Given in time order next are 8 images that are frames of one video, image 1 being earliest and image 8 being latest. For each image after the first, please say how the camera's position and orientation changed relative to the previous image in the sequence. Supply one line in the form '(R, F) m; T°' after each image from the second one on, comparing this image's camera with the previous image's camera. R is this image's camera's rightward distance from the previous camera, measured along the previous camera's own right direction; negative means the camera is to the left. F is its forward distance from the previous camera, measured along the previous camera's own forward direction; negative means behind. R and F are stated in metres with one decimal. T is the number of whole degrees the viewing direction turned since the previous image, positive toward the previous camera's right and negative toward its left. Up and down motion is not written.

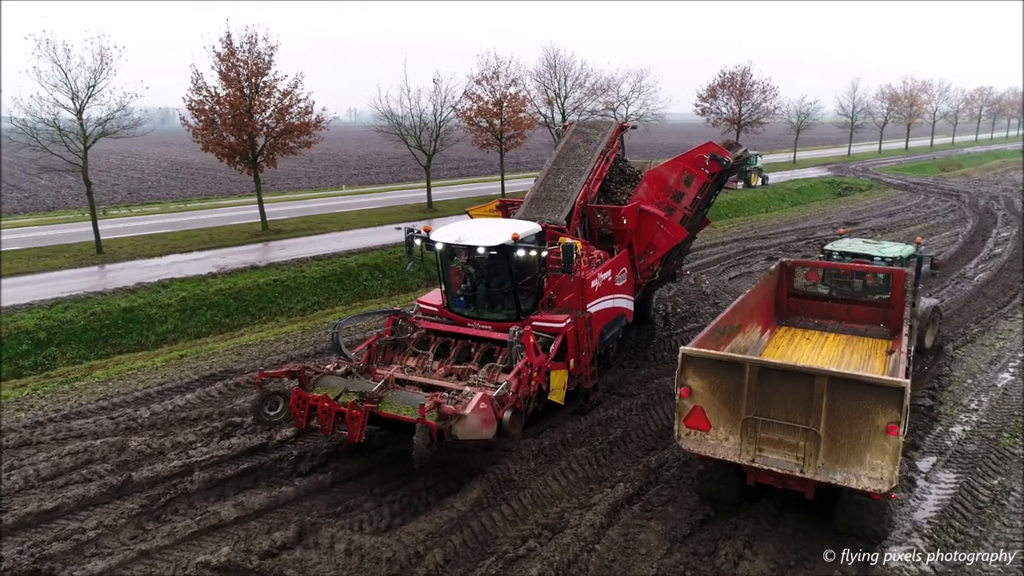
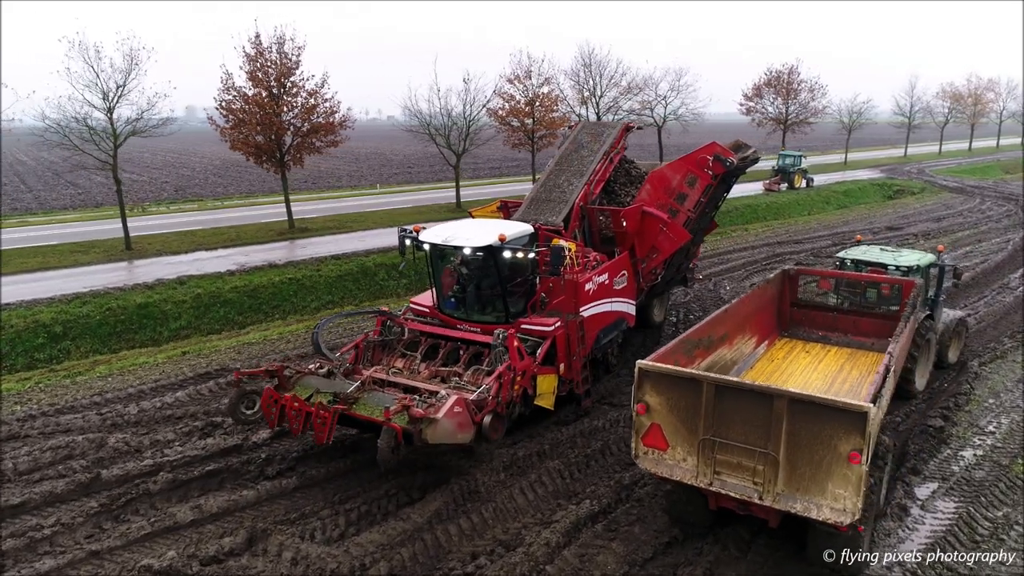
(+0.8, +0.3) m; -4°
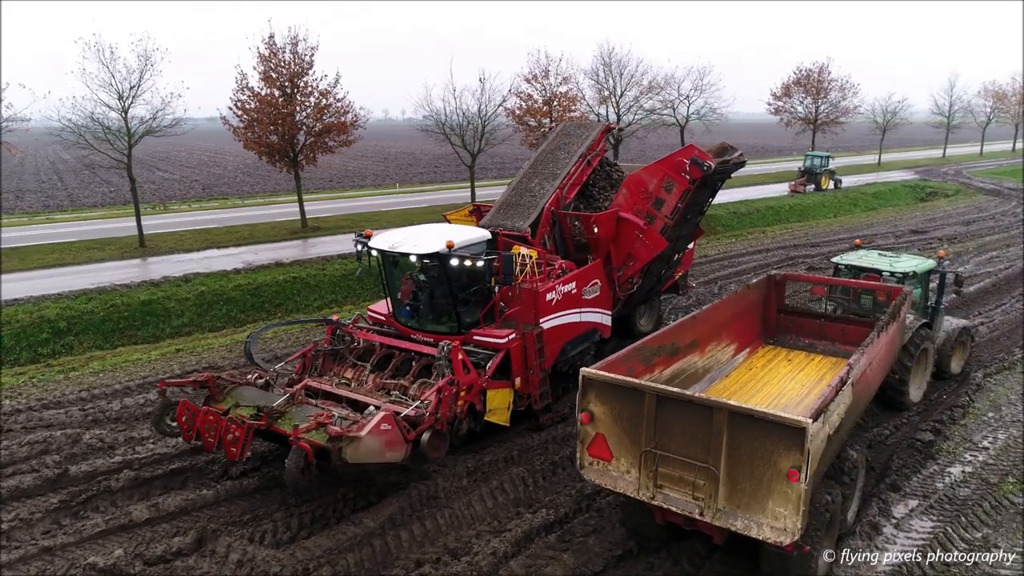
(+0.7, +0.1) m; -3°
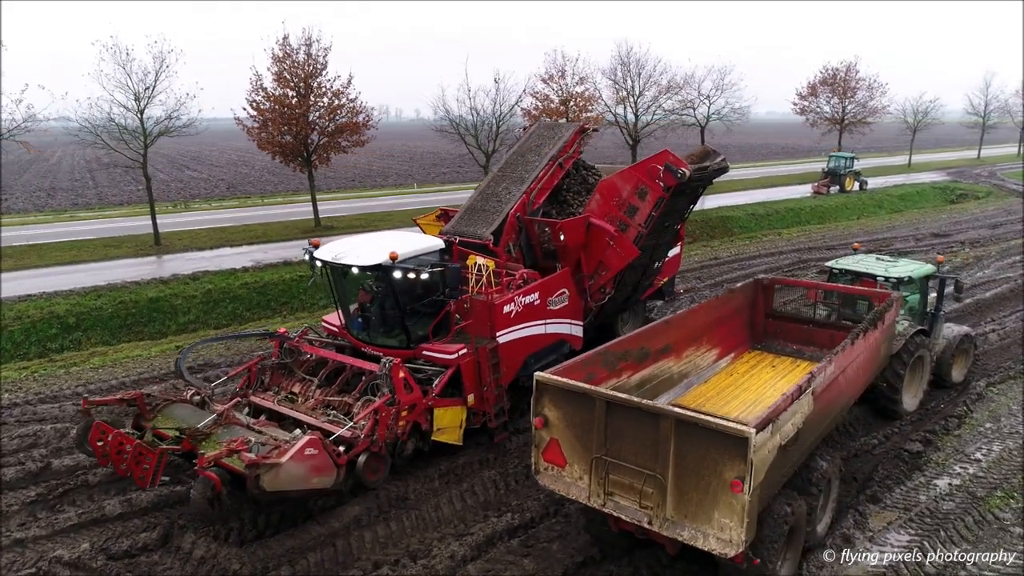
(+0.5, +0.1) m; -2°
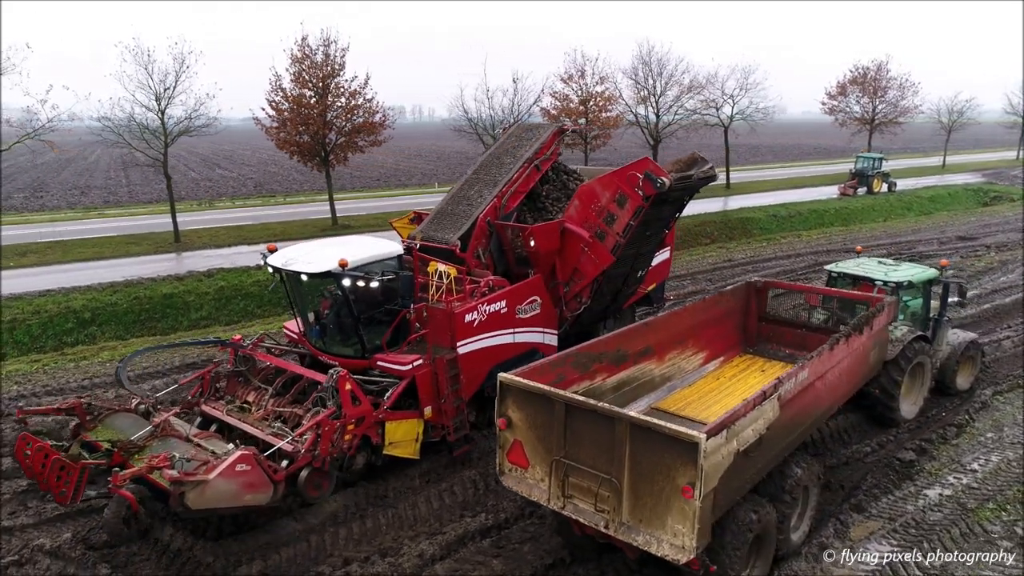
(+0.5, 0.0) m; -2°
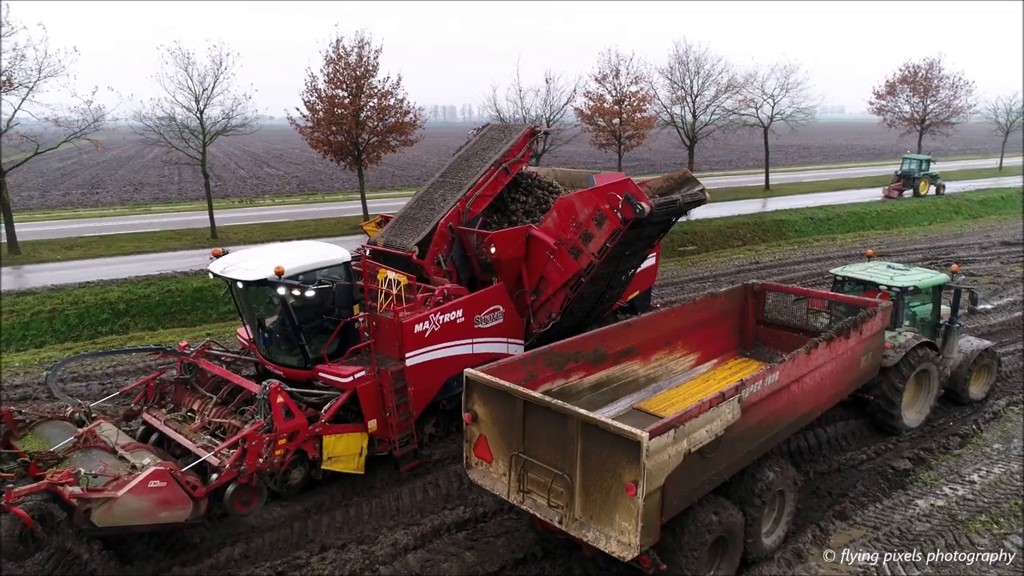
(+0.6, -0.1) m; -4°
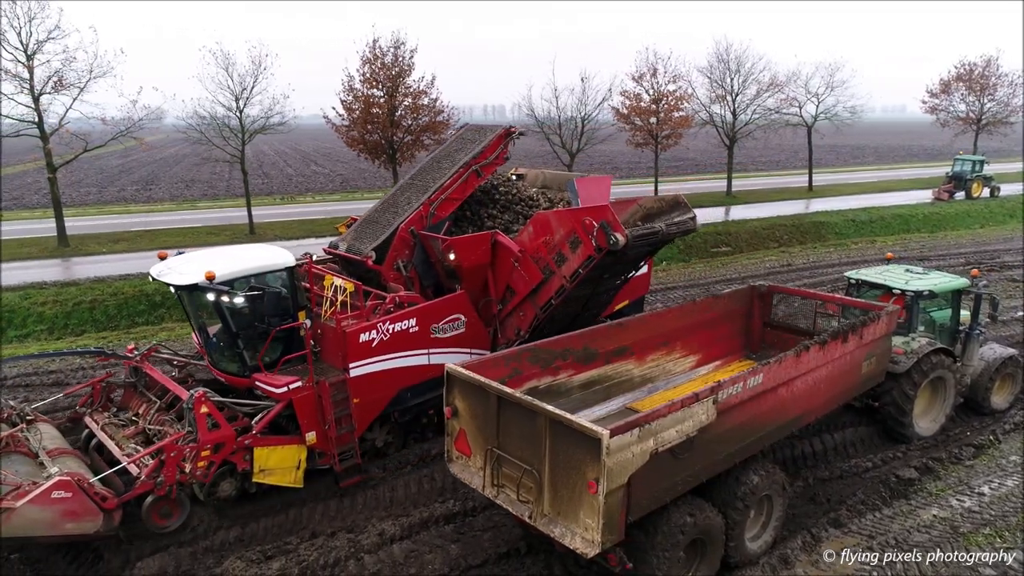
(+0.5, 0.0) m; -4°
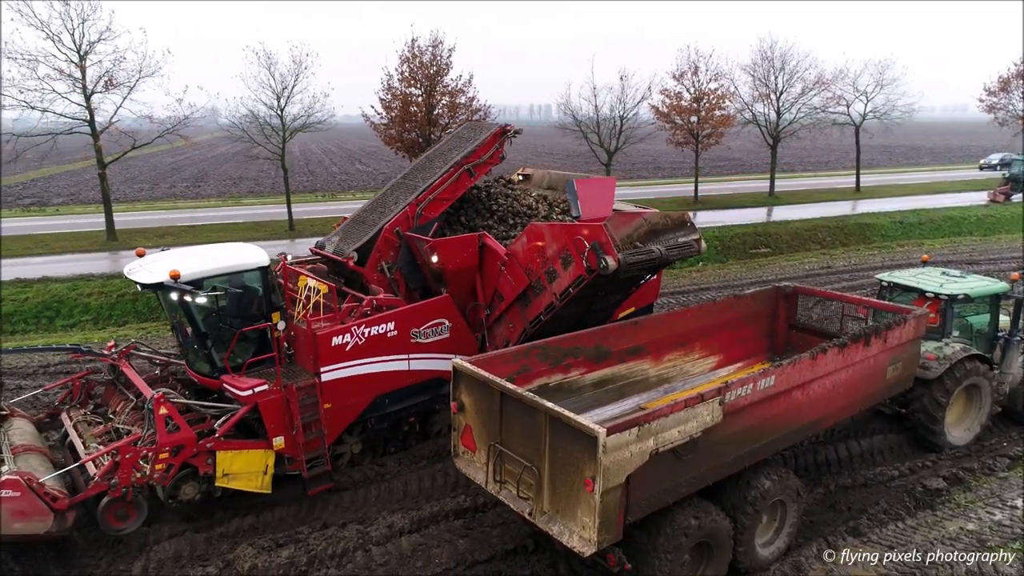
(+0.3, 0.0) m; -4°
